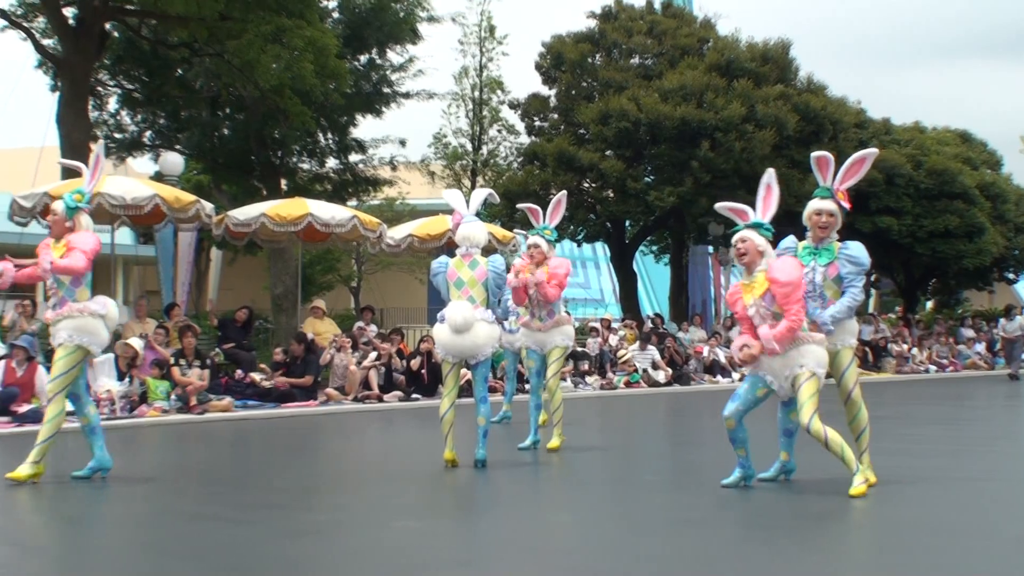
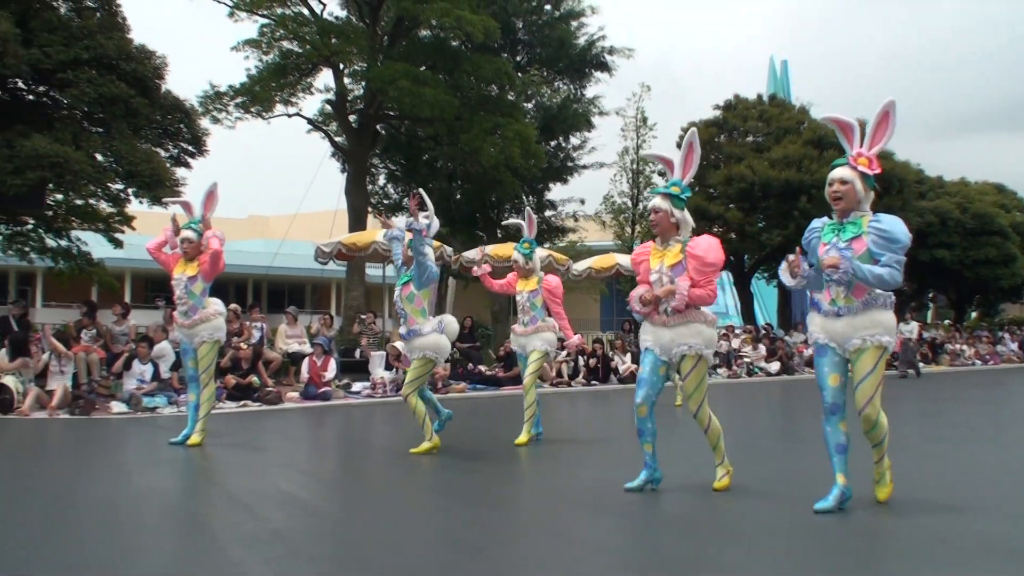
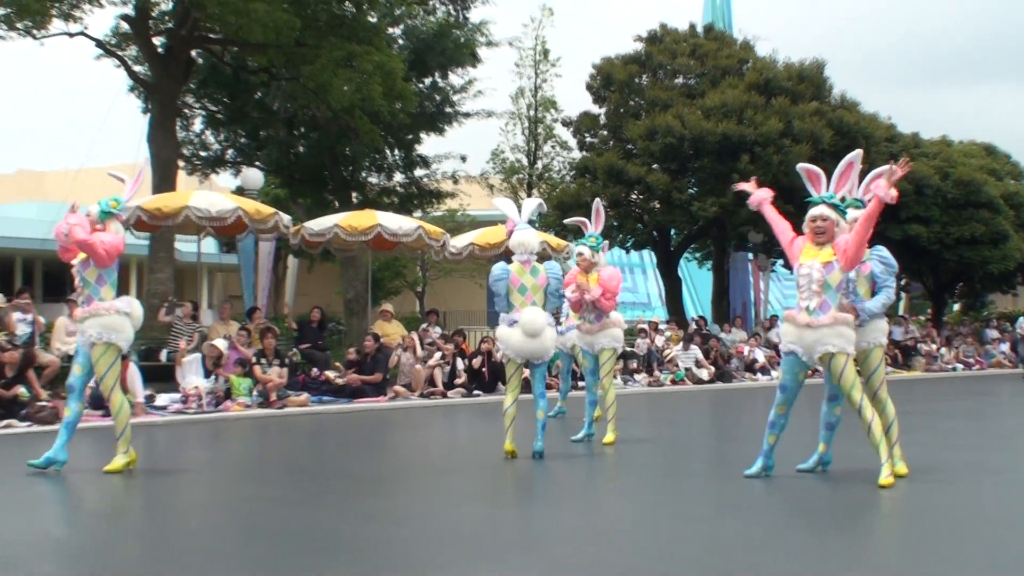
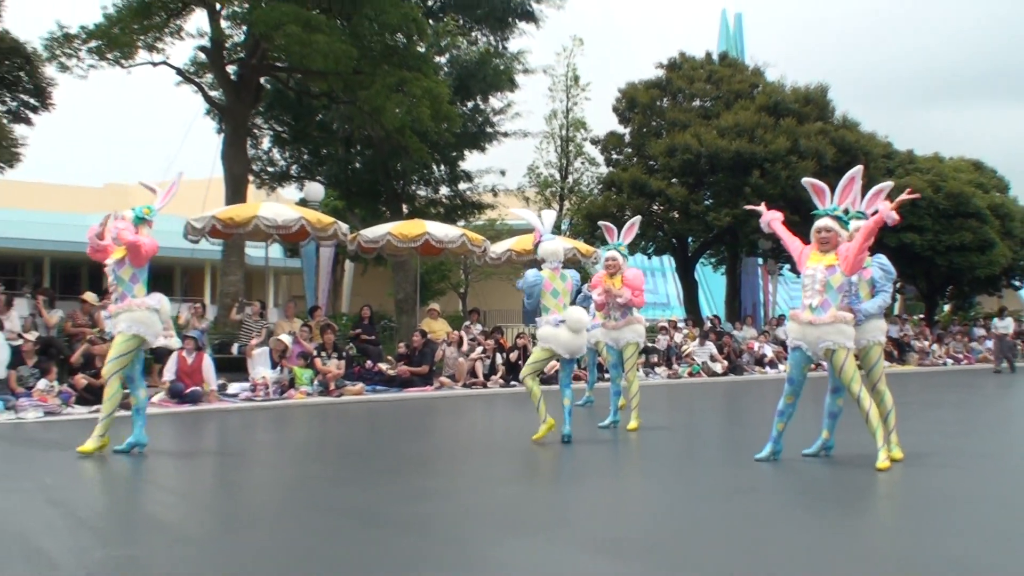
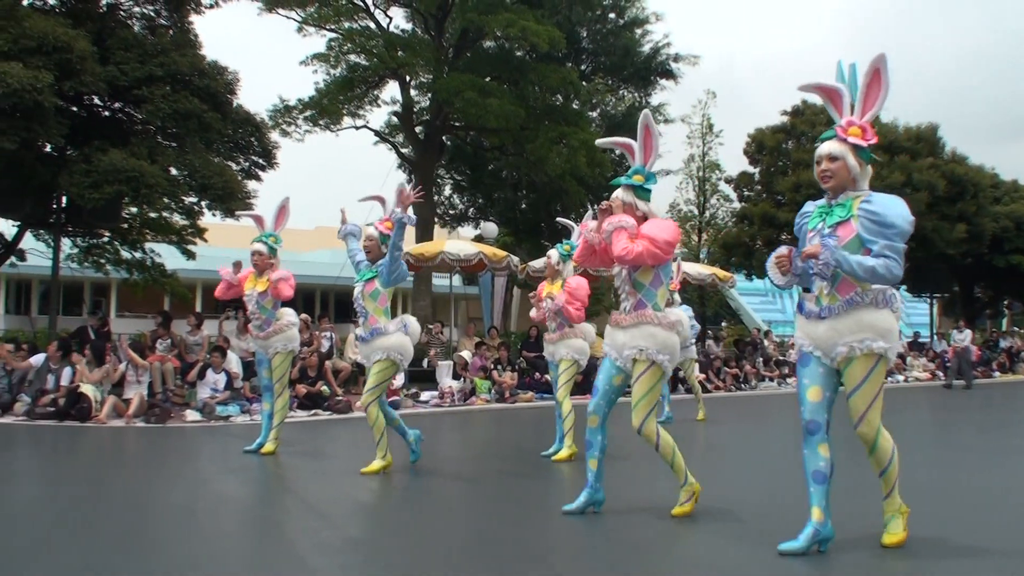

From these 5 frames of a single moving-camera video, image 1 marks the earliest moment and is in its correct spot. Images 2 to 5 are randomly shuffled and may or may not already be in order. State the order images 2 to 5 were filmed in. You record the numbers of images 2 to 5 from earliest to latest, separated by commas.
3, 4, 2, 5
